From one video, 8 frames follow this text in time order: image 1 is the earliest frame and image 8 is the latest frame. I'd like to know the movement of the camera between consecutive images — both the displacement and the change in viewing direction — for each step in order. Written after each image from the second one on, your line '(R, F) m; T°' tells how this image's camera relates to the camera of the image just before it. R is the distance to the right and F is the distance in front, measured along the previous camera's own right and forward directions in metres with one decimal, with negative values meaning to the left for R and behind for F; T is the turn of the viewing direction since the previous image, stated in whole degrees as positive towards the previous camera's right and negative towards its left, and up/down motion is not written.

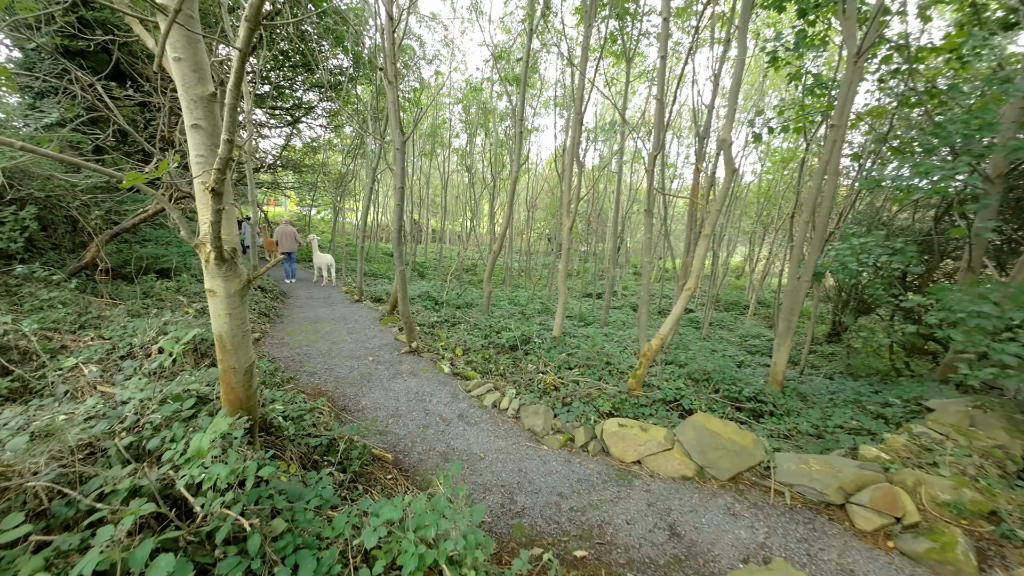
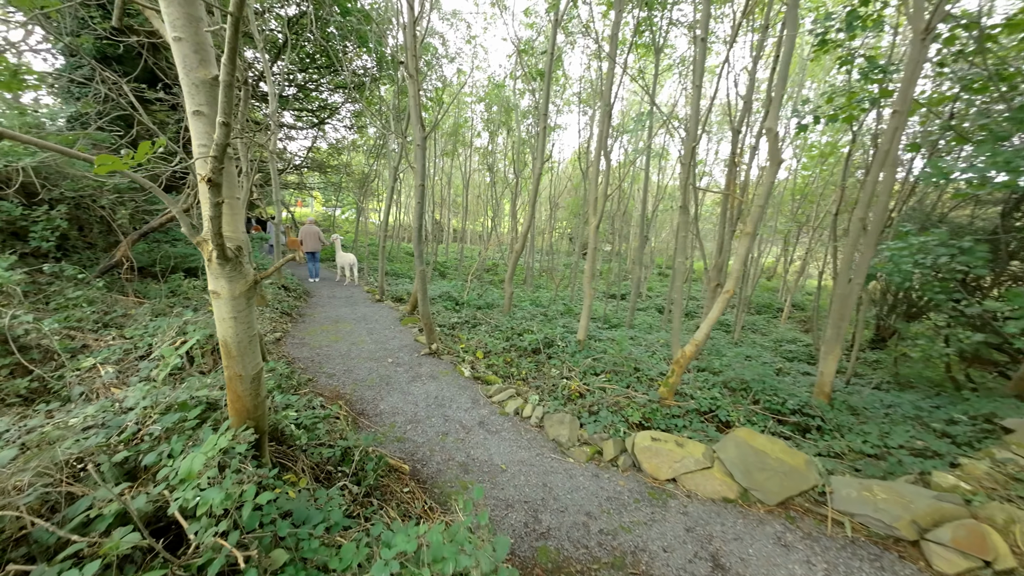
(0.0, +0.2) m; -3°
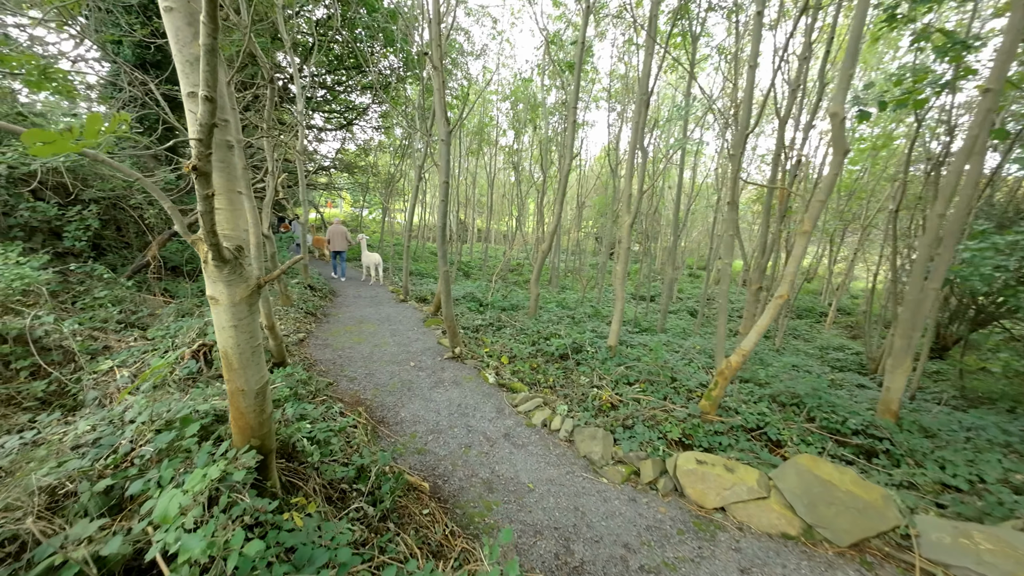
(0.0, +0.3) m; -4°
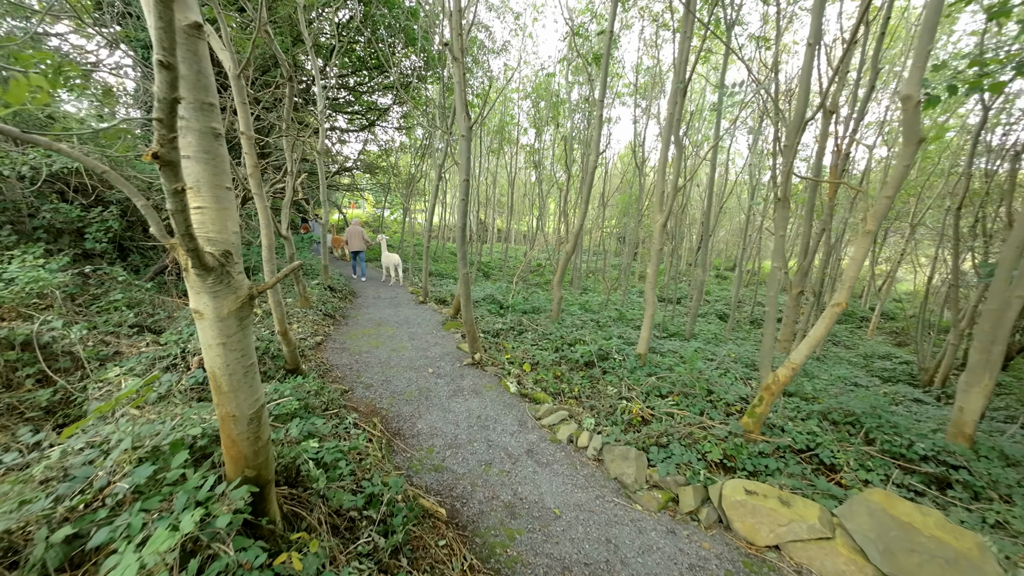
(0.0, +0.3) m; -3°
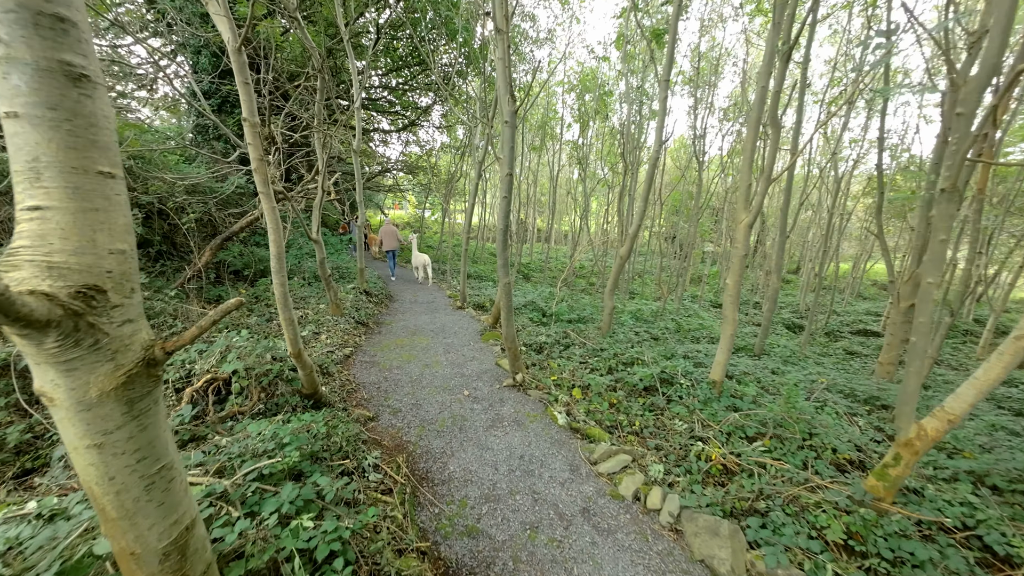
(-0.1, +0.6) m; -6°
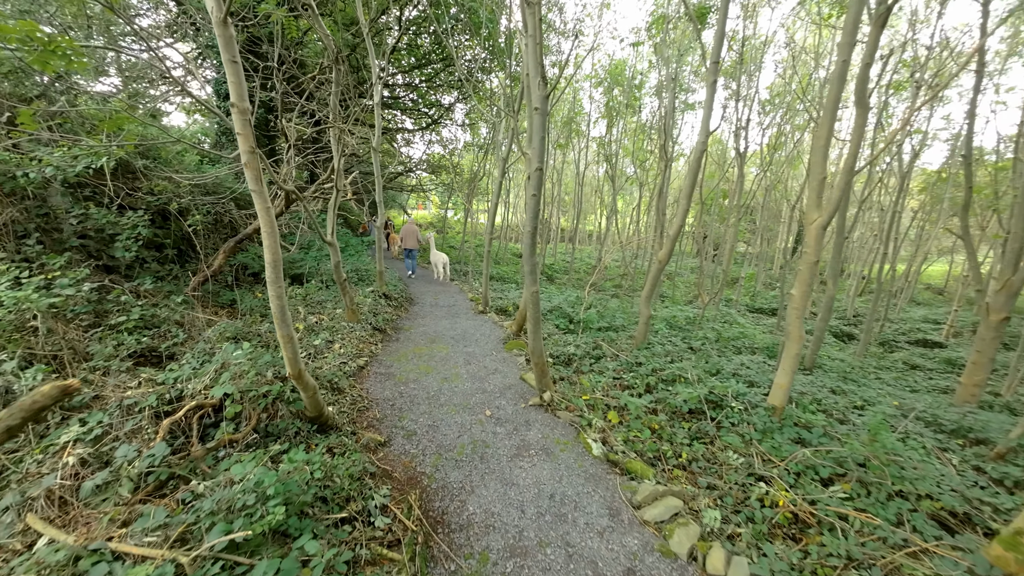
(-0.1, +0.4) m; -3°
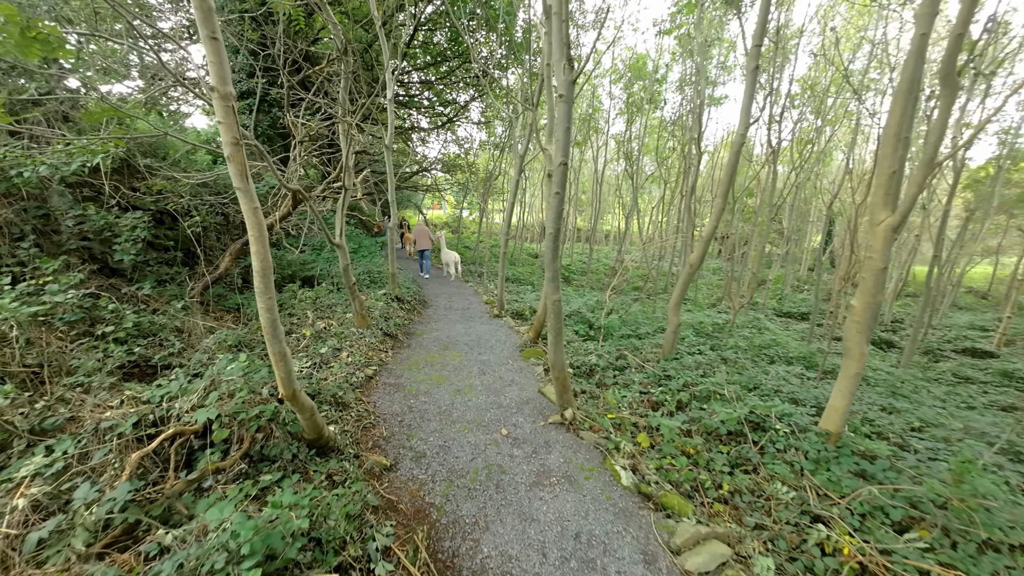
(0.0, +0.3) m; -2°
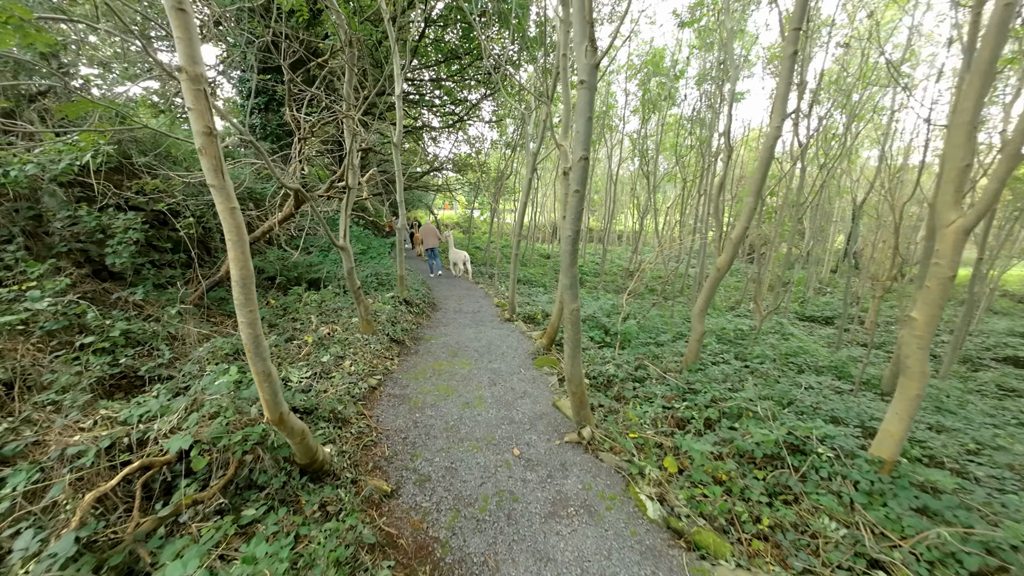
(0.0, +0.3) m; -2°
